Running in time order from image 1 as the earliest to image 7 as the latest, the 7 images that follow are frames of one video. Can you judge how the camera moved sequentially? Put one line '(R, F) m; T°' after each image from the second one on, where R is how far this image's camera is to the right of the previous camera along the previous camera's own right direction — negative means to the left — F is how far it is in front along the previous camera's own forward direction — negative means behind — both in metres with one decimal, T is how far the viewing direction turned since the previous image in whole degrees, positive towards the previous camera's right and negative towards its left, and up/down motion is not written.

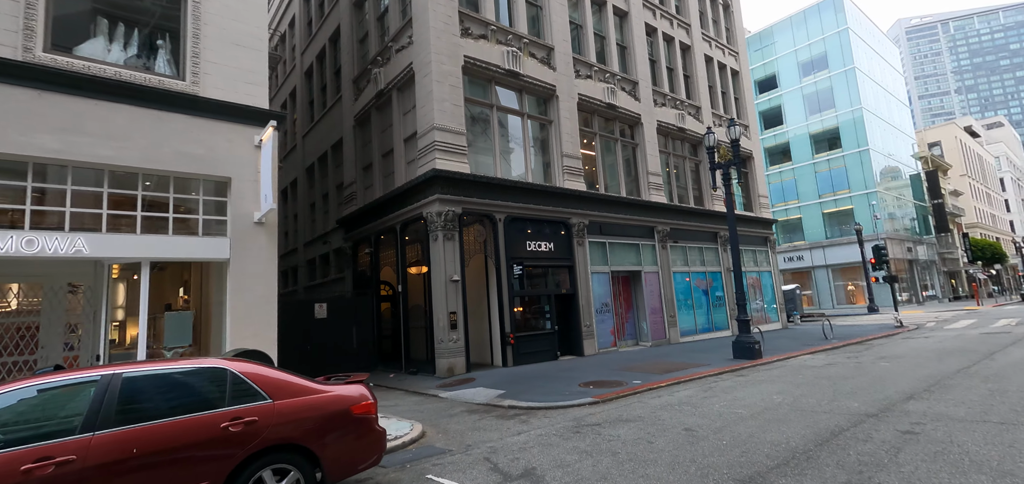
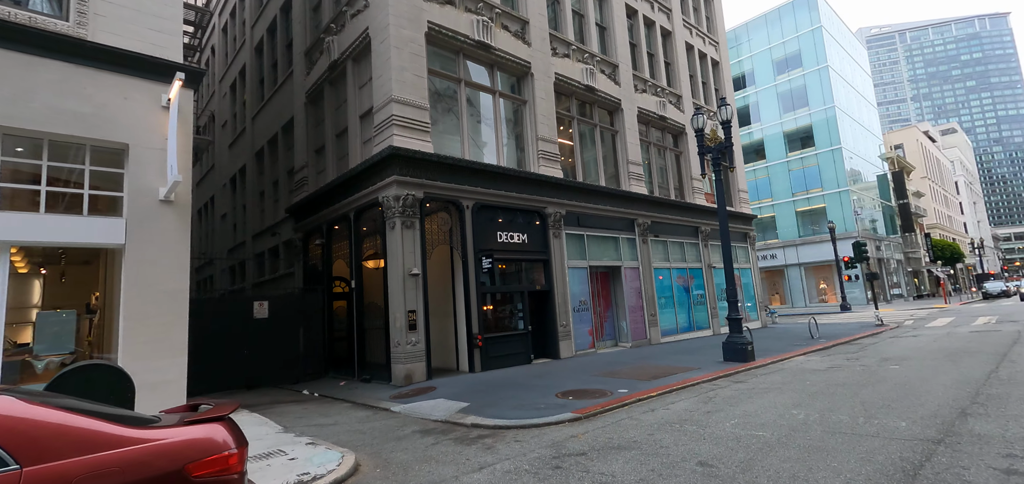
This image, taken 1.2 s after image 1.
(+0.1, +1.7) m; +3°
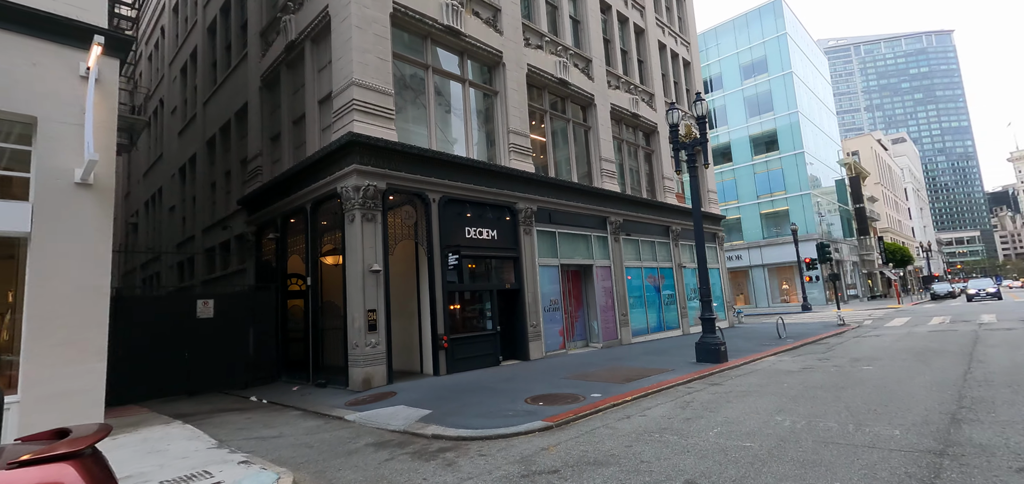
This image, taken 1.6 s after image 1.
(0.0, +0.7) m; +3°
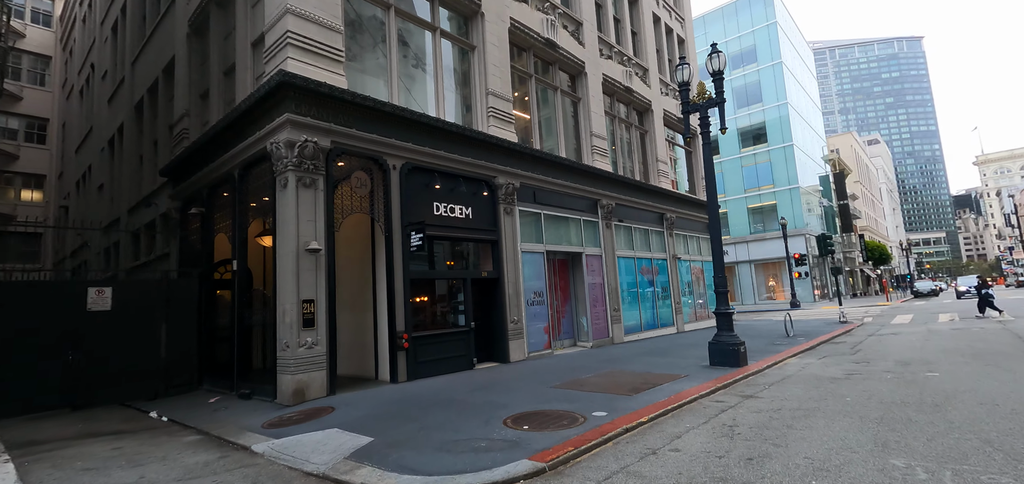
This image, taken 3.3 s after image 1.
(+0.1, +2.5) m; +2°
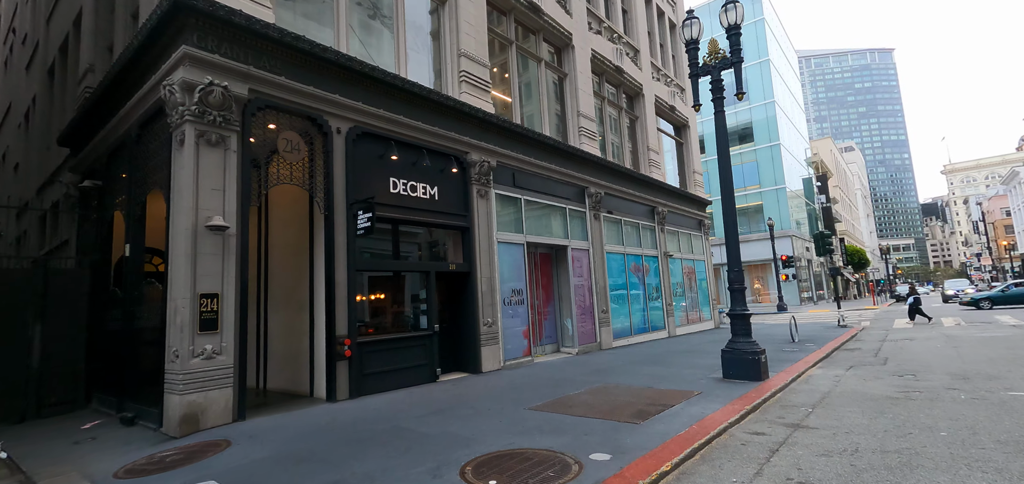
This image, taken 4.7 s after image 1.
(+0.2, +2.1) m; +2°
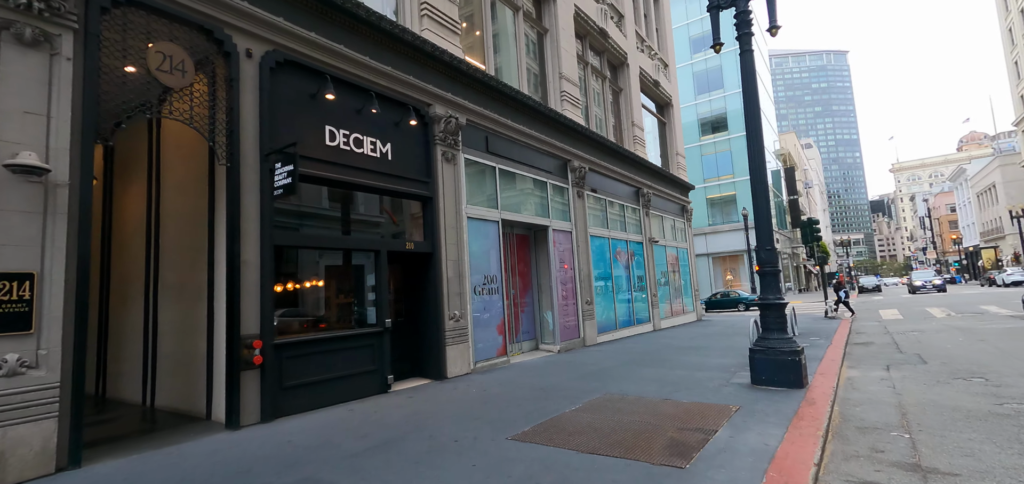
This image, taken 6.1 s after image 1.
(-0.1, +2.2) m; +4°
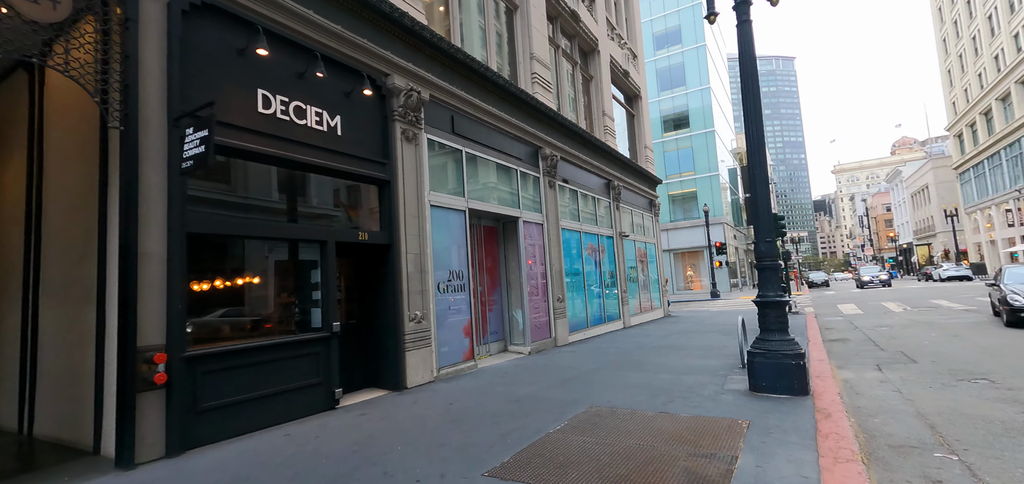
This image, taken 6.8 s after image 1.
(-0.1, +1.1) m; +4°
